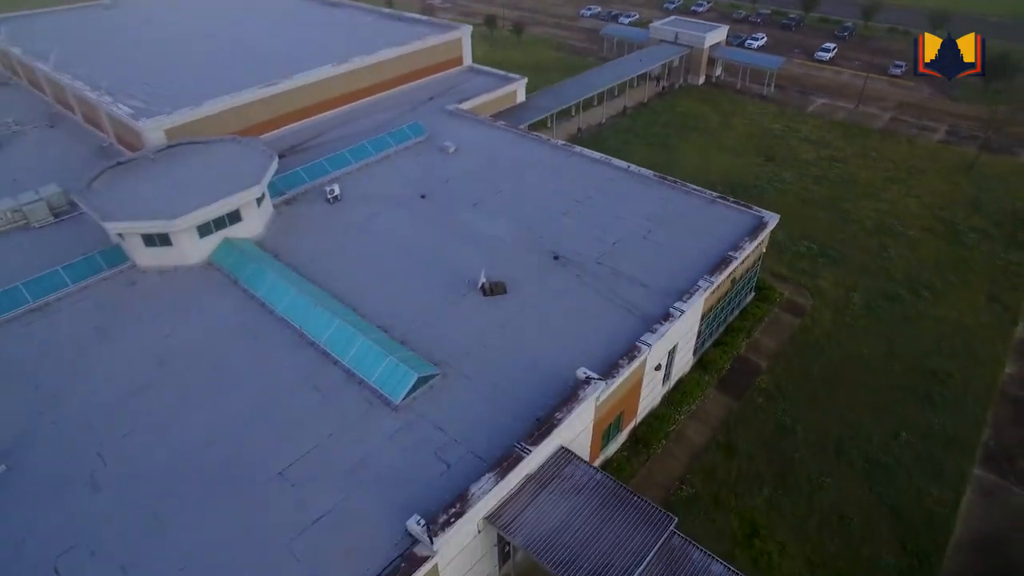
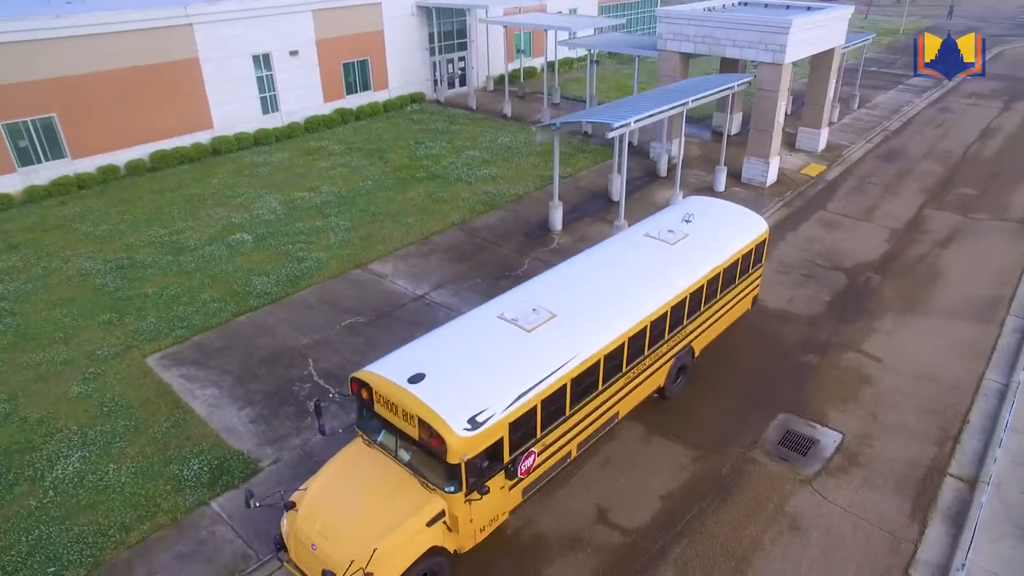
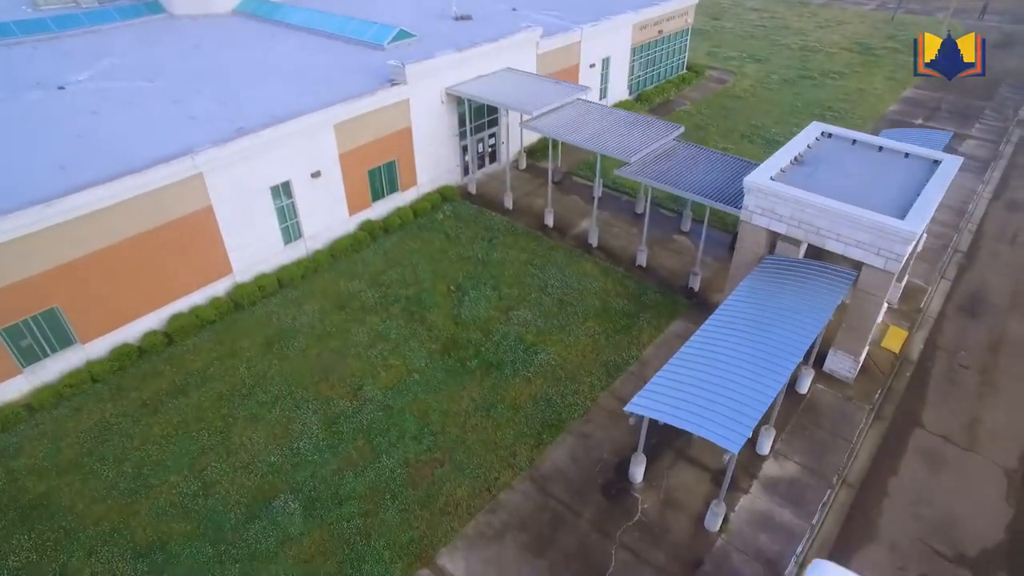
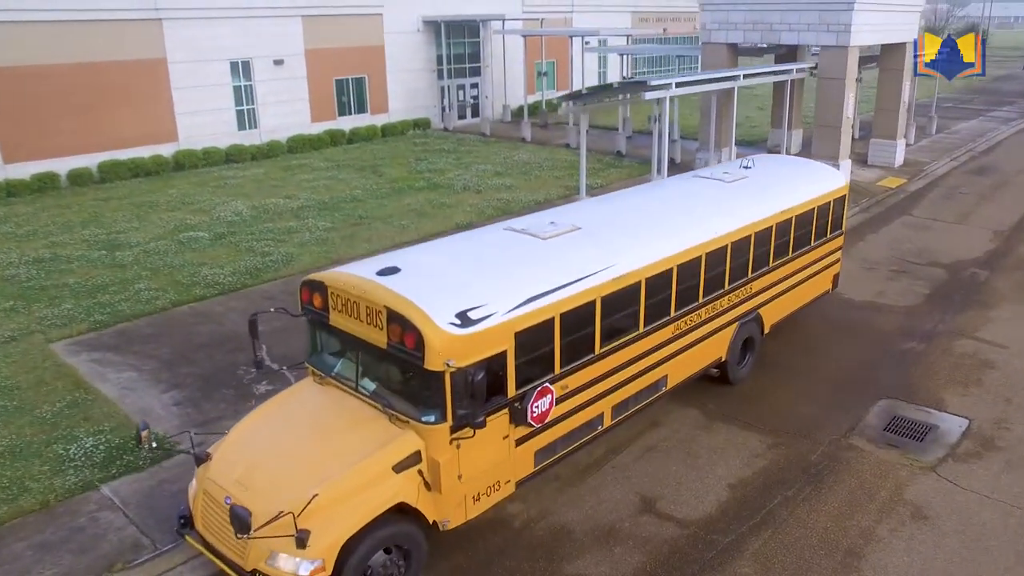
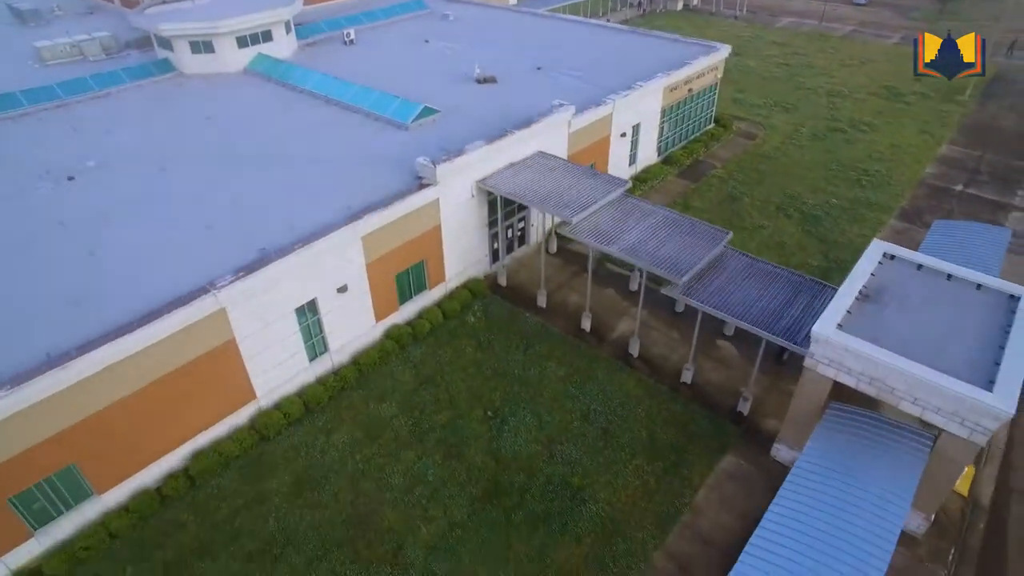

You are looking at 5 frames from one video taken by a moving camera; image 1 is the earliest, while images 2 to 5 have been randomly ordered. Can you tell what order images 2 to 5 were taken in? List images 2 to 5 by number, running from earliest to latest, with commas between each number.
5, 3, 2, 4
